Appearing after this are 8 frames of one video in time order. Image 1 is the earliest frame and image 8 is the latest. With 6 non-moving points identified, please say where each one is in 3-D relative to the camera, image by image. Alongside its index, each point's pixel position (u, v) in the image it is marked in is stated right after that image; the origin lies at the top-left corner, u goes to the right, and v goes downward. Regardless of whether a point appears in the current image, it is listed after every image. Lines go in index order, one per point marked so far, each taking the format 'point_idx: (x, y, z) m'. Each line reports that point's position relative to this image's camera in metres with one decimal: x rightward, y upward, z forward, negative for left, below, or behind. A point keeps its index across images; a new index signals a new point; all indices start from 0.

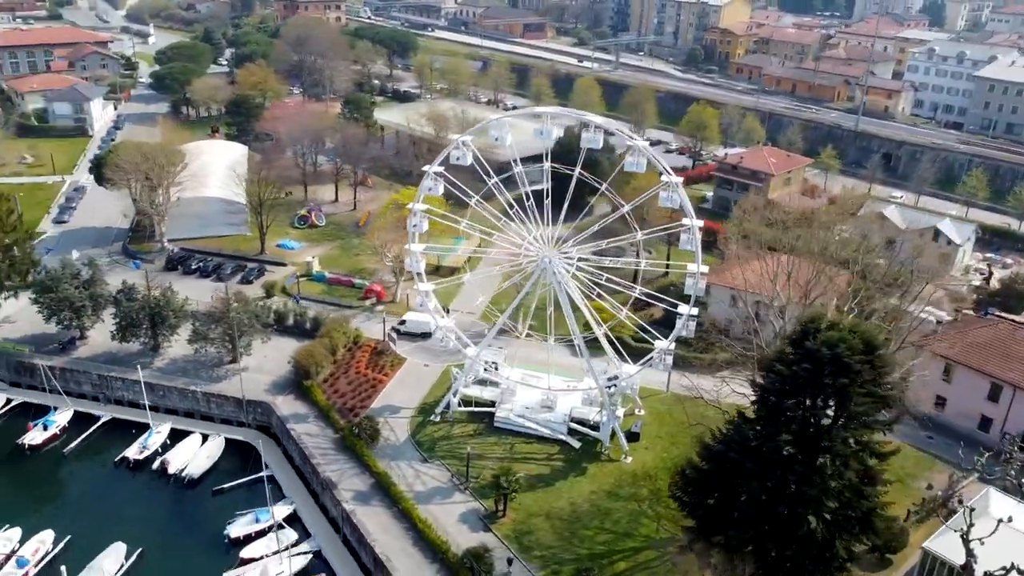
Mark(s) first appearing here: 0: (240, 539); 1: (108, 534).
0: (-6.1, -5.6, +18.4) m
1: (-9.3, -5.6, +18.7) m
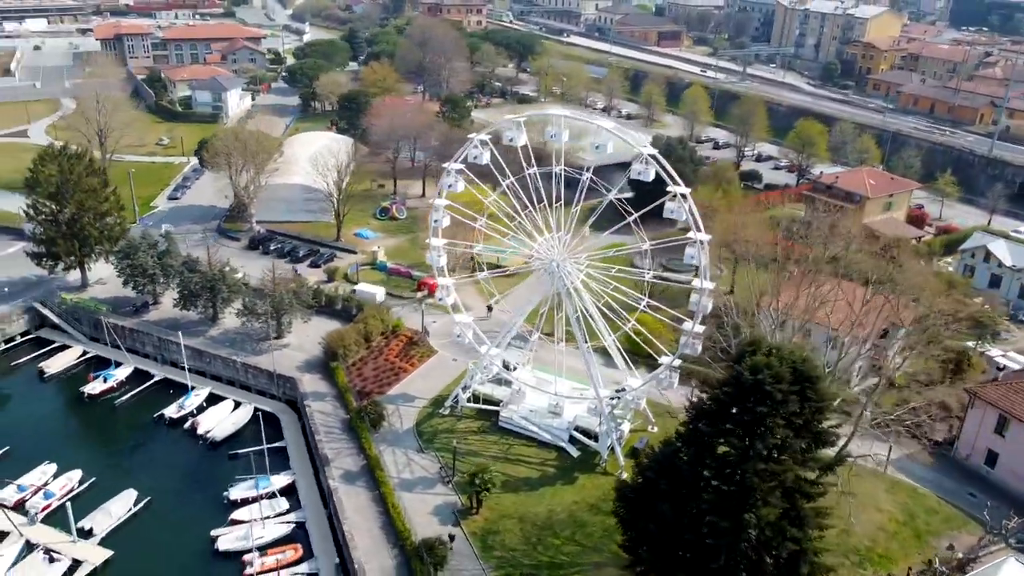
0: (-6.6, -5.1, +19.5) m
1: (-9.6, -4.8, +20.5) m
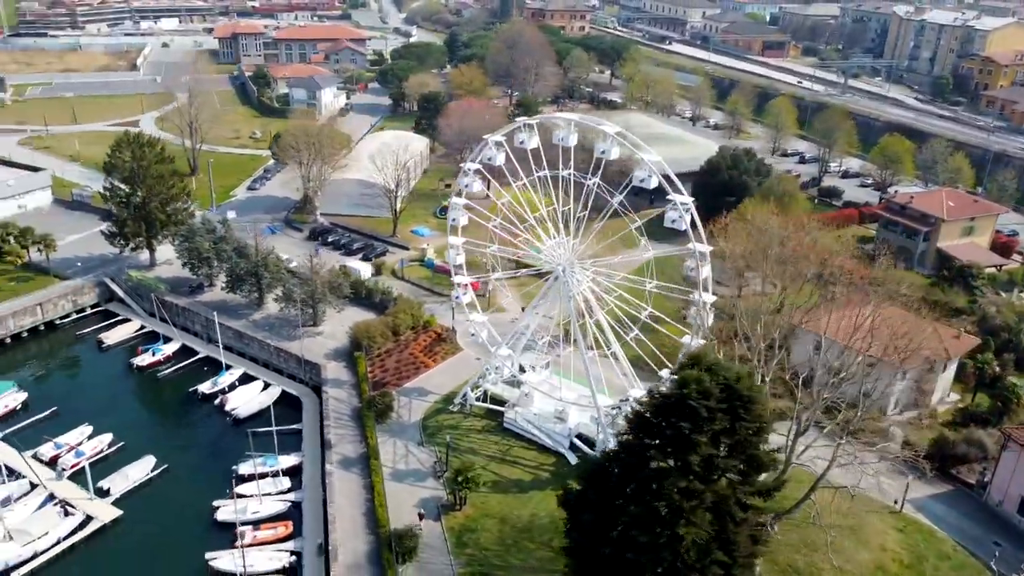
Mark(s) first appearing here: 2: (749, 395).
0: (-6.7, -4.7, +20.5) m
1: (-9.6, -4.3, +21.8) m
2: (+3.3, -1.5, +11.4) m
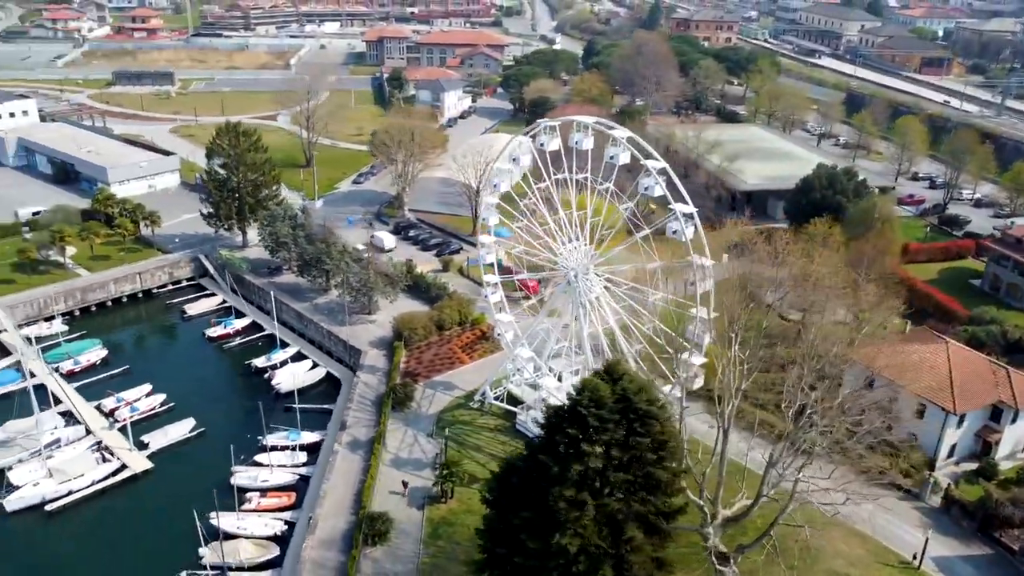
0: (-6.5, -4.2, +21.7) m
1: (-9.0, -3.6, +23.6) m
2: (+1.8, -1.6, +10.9) m
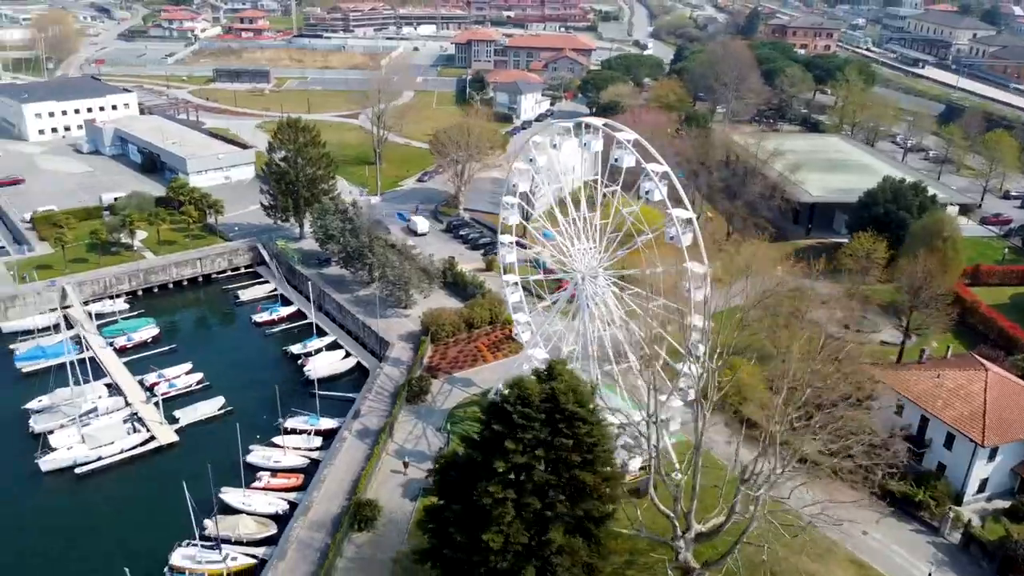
0: (-6.2, -3.9, +22.5) m
1: (-8.4, -3.2, +24.7) m
2: (+0.8, -1.6, +10.8) m
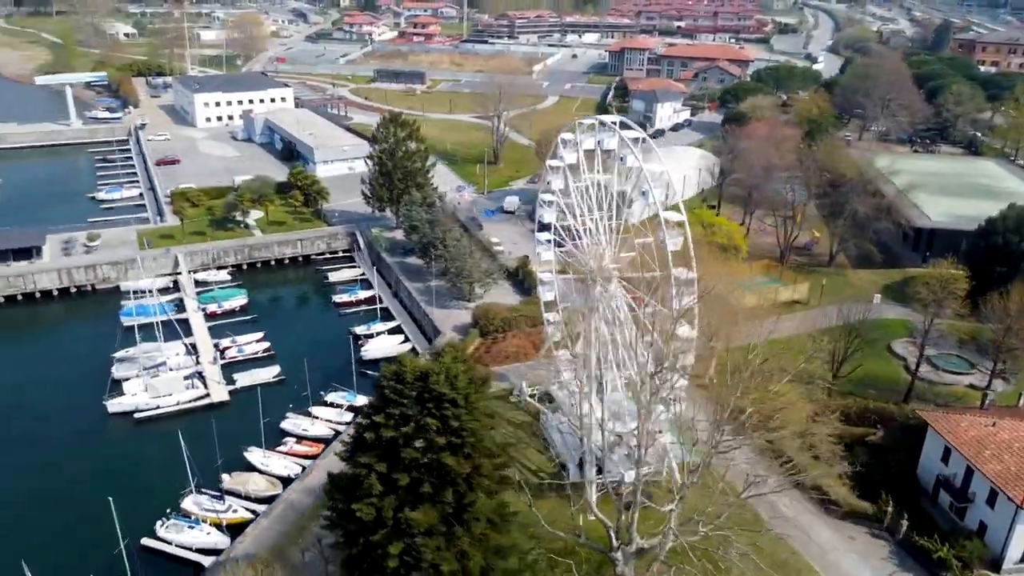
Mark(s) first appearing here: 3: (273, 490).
0: (-5.4, -3.3, +23.7) m
1: (-7.1, -2.5, +26.3) m
2: (-0.9, -1.4, +10.8) m
3: (-5.8, -4.9, +19.7) m
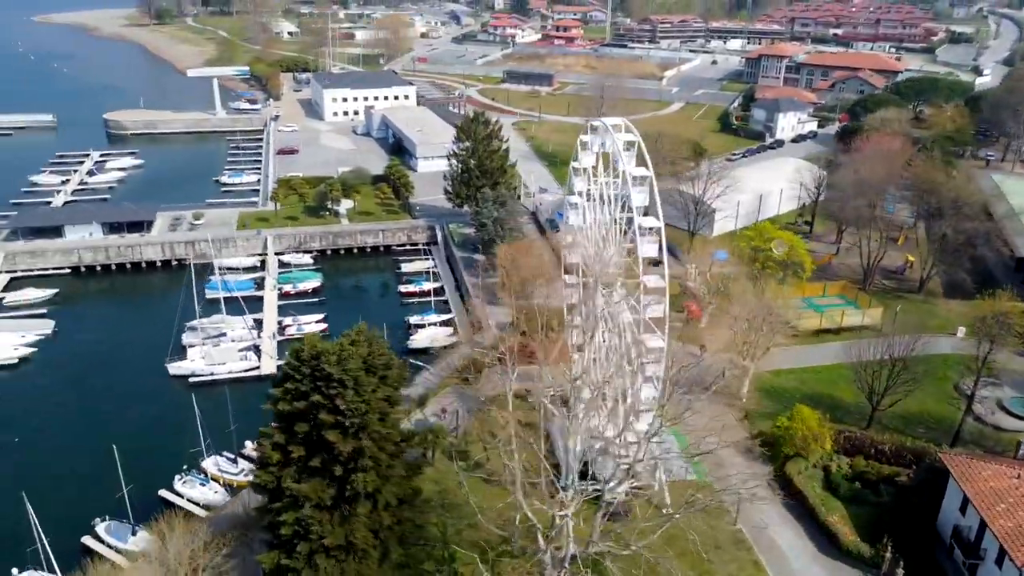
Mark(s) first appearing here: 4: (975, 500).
0: (-4.6, -2.9, +24.8) m
1: (-5.7, -2.0, +27.7) m
2: (-2.4, -1.1, +11.2) m
3: (-5.8, -4.4, +20.9) m
4: (+9.1, -4.1, +16.0) m
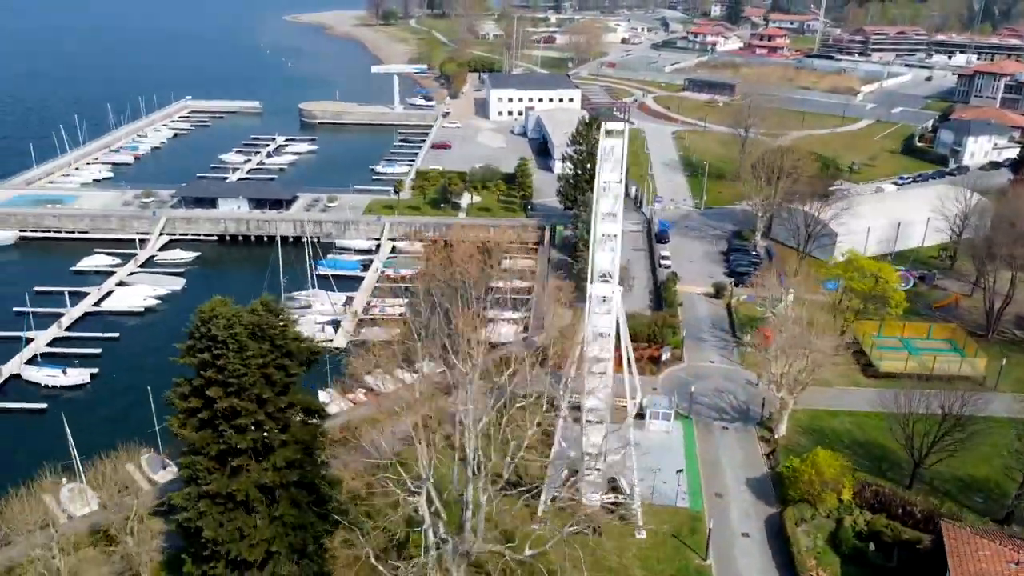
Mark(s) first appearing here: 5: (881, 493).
0: (-3.1, -2.5, +26.0) m
1: (-3.3, -1.5, +29.0) m
2: (-4.4, -0.7, +12.3) m
3: (-5.4, -3.8, +22.5) m
4: (+7.7, -5.0, +13.9) m
5: (+8.2, -4.5, +18.1) m
